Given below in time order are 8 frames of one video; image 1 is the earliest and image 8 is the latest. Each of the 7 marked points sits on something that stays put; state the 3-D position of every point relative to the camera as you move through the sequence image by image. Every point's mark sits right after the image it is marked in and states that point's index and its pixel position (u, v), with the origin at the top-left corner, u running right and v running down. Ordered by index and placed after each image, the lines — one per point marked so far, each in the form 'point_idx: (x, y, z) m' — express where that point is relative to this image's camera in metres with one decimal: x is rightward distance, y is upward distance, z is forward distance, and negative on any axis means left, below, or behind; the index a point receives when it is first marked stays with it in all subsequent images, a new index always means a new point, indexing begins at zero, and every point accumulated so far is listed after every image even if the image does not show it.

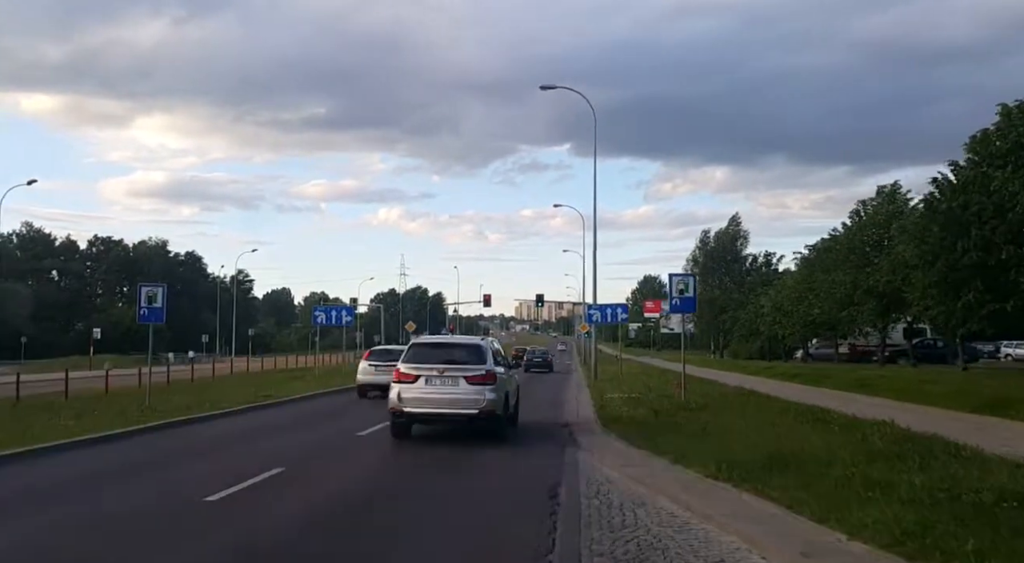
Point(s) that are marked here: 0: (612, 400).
0: (+2.2, -2.5, +19.0) m
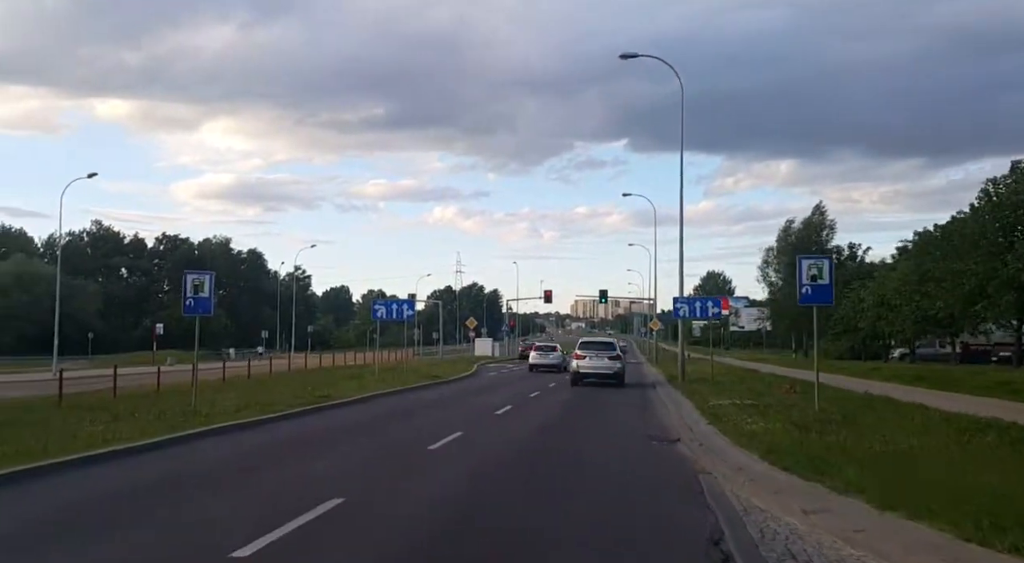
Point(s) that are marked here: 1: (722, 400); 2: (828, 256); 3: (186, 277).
0: (+3.9, -2.3, +16.3) m
1: (+4.1, -2.4, +17.4) m
2: (+5.0, +0.4, +13.9) m
3: (-6.3, +0.1, +16.9) m
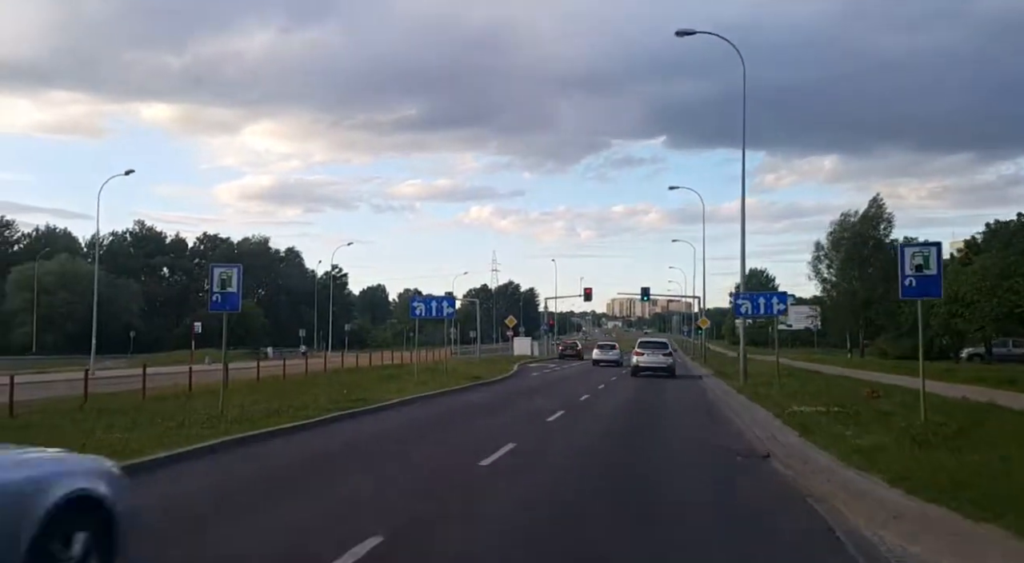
0: (+4.8, -2.2, +14.6) m
1: (+5.1, -2.2, +15.7) m
2: (+5.8, +0.5, +12.1) m
3: (-5.3, +0.2, +15.6) m
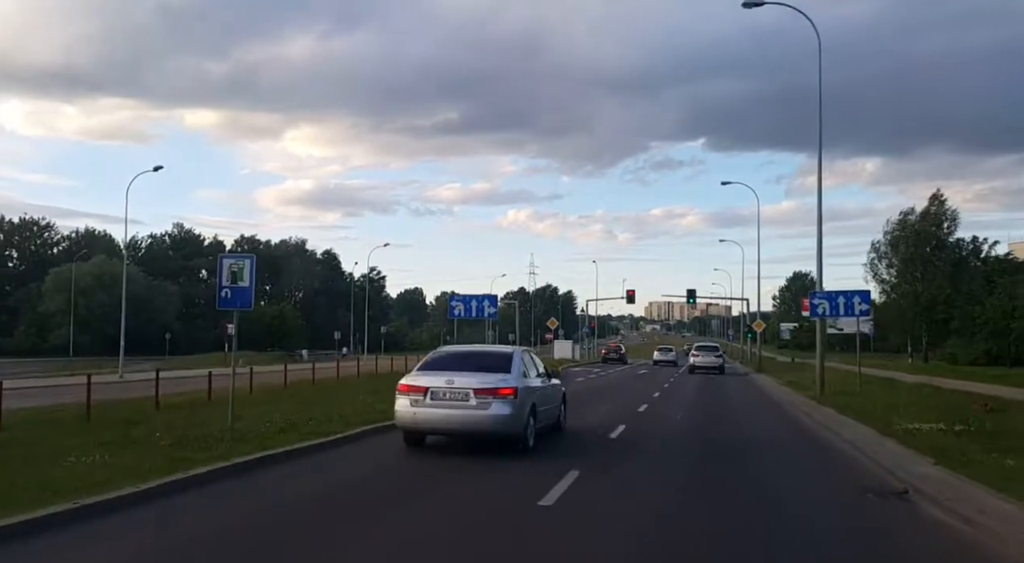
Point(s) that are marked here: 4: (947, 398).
0: (+5.6, -2.1, +12.1) m
1: (+5.9, -2.1, +13.2) m
2: (+6.5, +0.7, +9.6) m
3: (-4.5, +0.3, +13.5) m
4: (+9.1, -2.4, +19.0) m
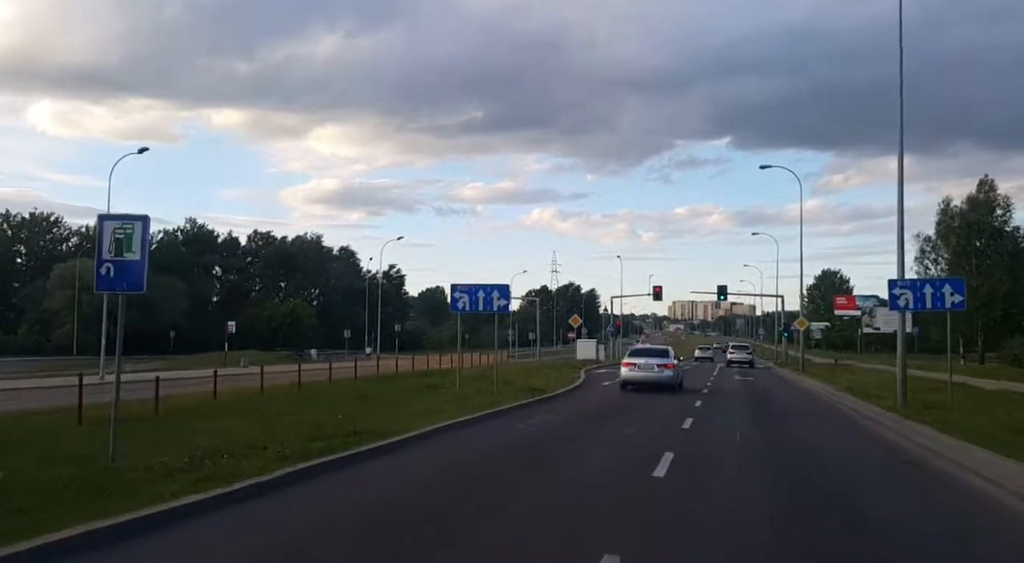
0: (+5.6, -1.8, +7.9) m
1: (+5.9, -1.8, +8.9) m
2: (+6.4, +0.9, +5.4) m
3: (-4.4, +0.6, +9.6) m
4: (+9.3, -2.1, +14.7) m
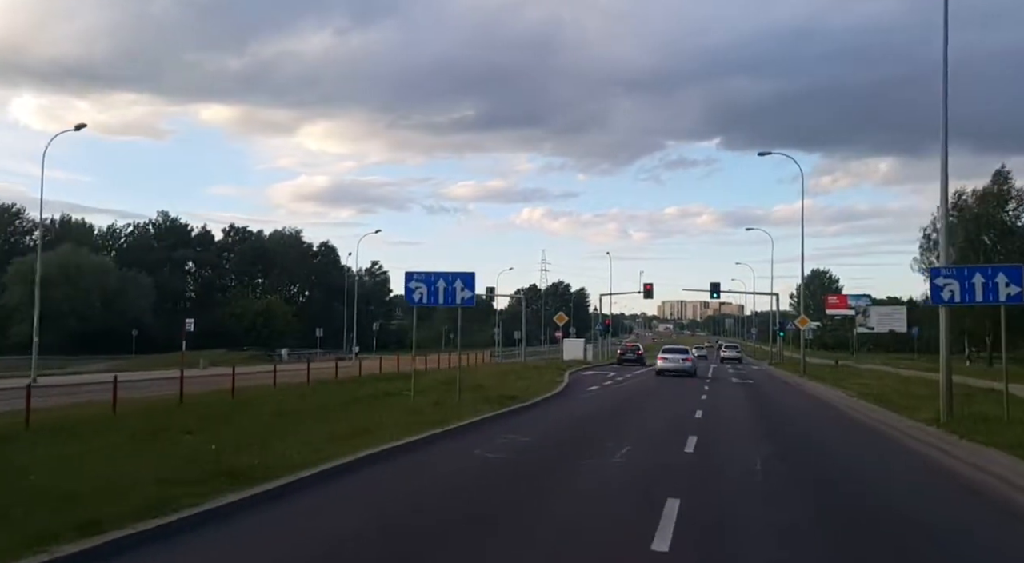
0: (+5.0, -1.5, +4.4) m
1: (+5.3, -1.6, +5.5) m
2: (+5.9, +1.1, +1.9) m
3: (-5.0, +0.8, +6.0) m
4: (+8.7, -1.9, +11.2) m
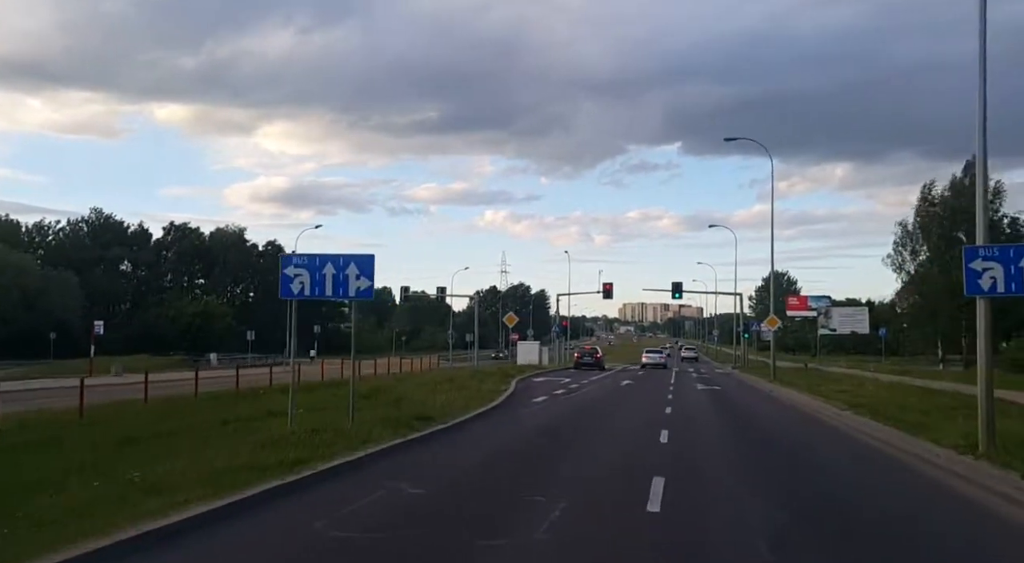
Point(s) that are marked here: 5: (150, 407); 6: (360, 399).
0: (+4.2, -1.3, +0.4) m
1: (+4.5, -1.4, +1.5) m
2: (+5.2, +1.4, -2.0) m
3: (-5.9, +1.1, +1.6) m
4: (+7.6, -1.6, +7.5) m
5: (-8.8, -2.9, +19.5) m
6: (-4.2, -2.9, +19.1) m
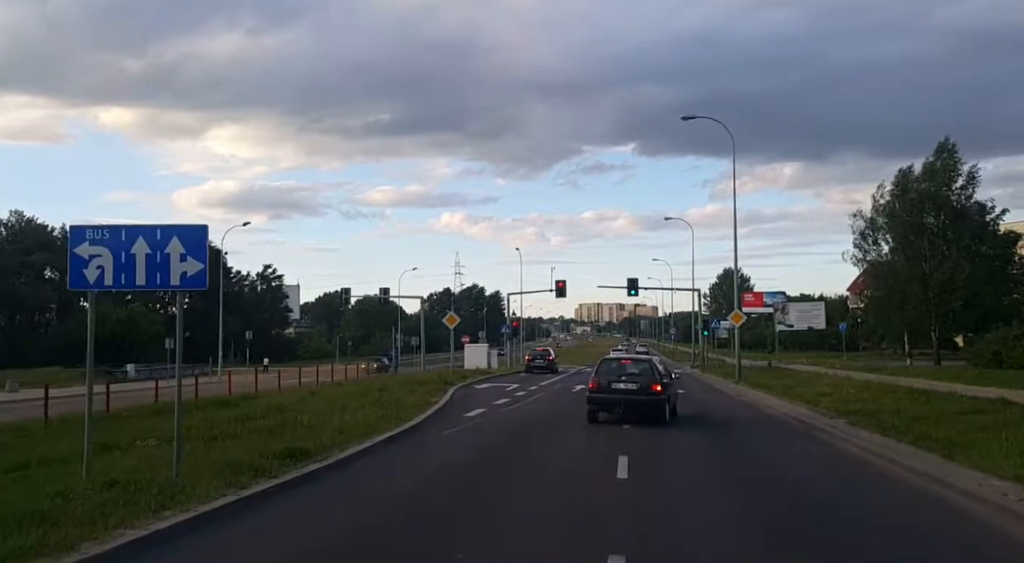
0: (+3.7, -1.0, -3.2) m
1: (+4.0, -1.0, -2.1) m
2: (+4.8, +1.7, -5.6) m
3: (-6.4, +1.2, -2.5) m
4: (+6.8, -1.3, +4.0) m
5: (-10.2, -2.8, +15.2) m
6: (-5.6, -2.7, +15.0) m
